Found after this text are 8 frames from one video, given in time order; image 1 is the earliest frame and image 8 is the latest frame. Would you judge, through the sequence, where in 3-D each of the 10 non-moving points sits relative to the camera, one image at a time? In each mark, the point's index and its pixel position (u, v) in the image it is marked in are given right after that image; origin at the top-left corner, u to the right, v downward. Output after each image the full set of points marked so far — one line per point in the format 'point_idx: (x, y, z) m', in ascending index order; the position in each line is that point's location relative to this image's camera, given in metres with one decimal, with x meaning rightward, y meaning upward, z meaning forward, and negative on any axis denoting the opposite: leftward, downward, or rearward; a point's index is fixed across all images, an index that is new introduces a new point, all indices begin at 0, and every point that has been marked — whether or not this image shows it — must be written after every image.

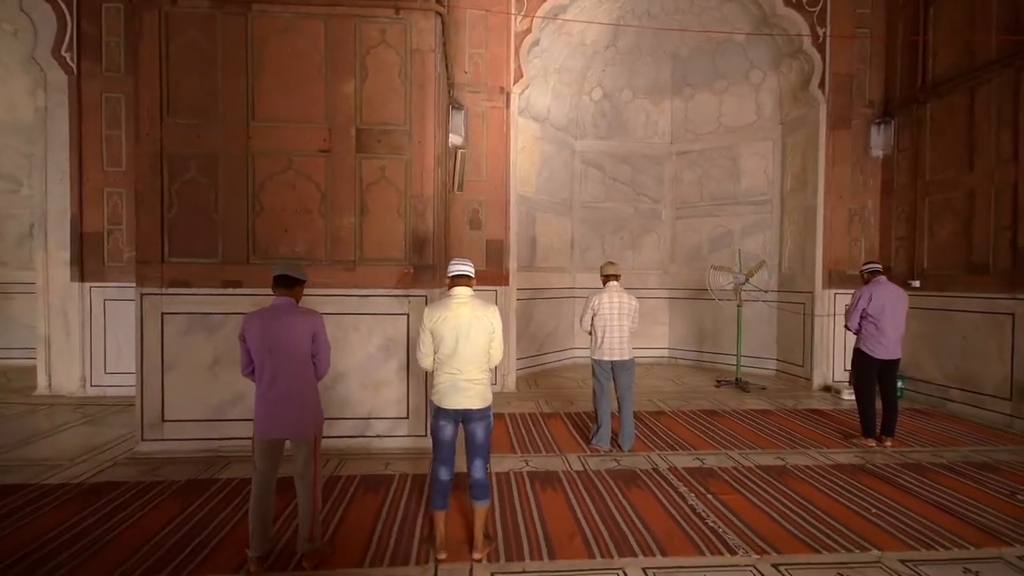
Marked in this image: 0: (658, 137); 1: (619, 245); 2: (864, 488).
0: (+2.4, +2.5, +7.9) m
1: (+1.7, +0.7, +8.0) m
2: (+2.5, -1.4, +3.4) m
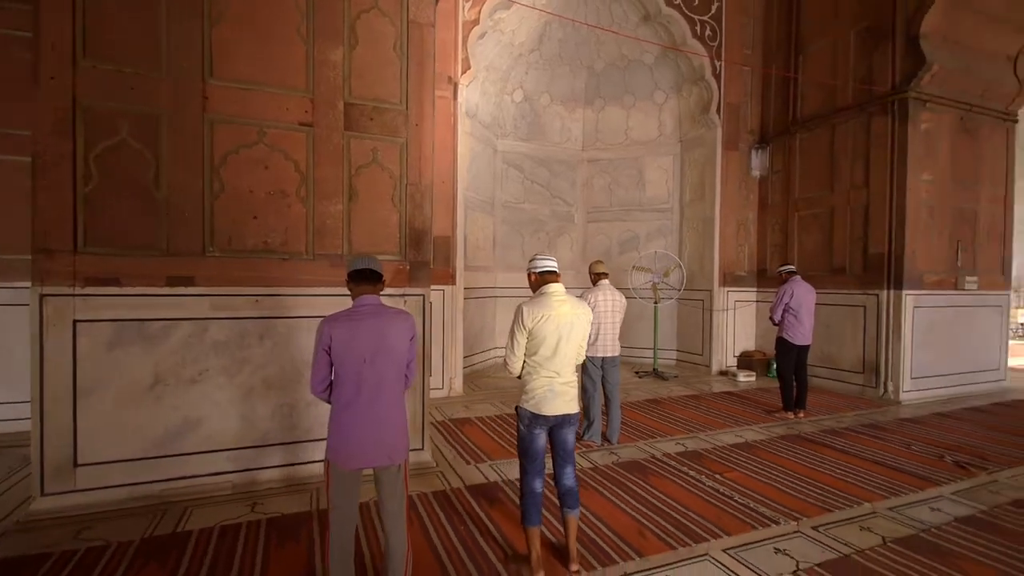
0: (+1.0, +2.5, +8.3) m
1: (+0.4, +0.7, +8.2) m
2: (+2.5, -1.4, +4.0) m
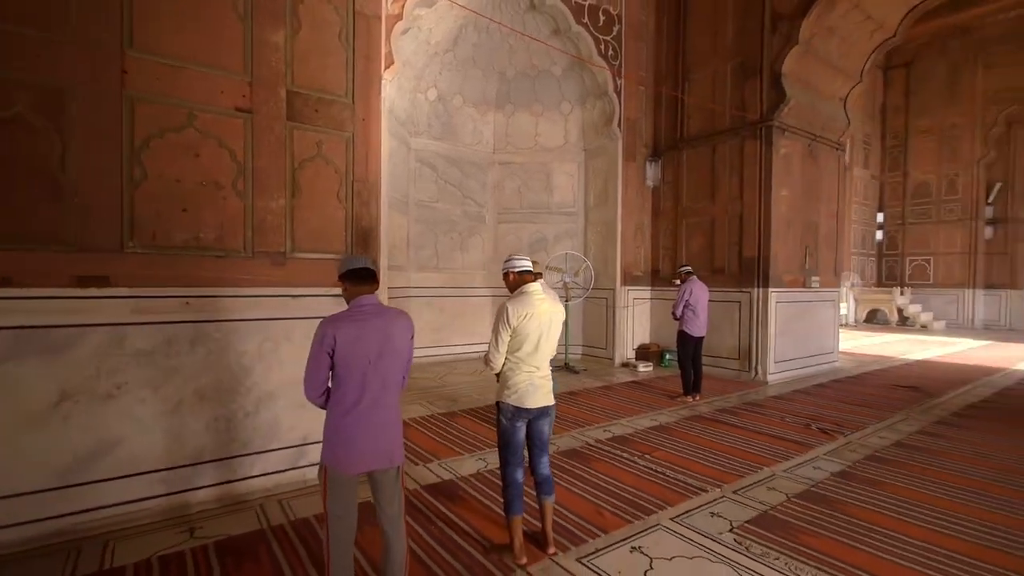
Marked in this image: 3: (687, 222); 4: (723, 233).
0: (-0.5, +2.5, +8.5) m
1: (-1.0, +0.7, +8.2) m
2: (+2.0, -1.4, +4.6) m
3: (+2.8, +1.1, +7.8) m
4: (+3.2, +0.8, +7.3) m
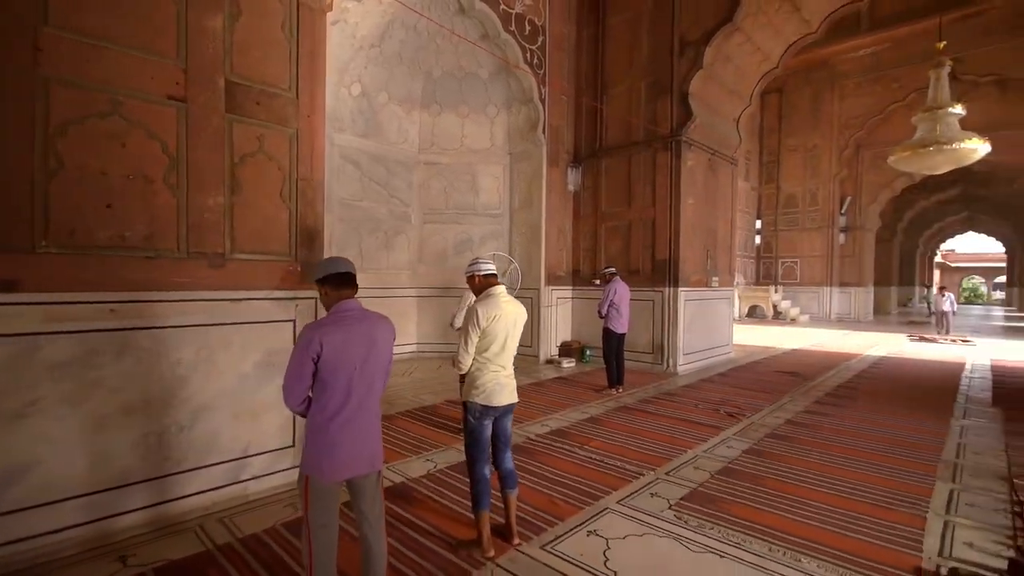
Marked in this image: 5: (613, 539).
0: (-1.8, +2.5, +8.3) m
1: (-2.3, +0.7, +8.0) m
2: (+1.4, -1.4, +5.0) m
3: (+1.6, +1.1, +8.3) m
4: (+2.1, +0.8, +7.9) m
5: (+0.6, -1.4, +2.7) m
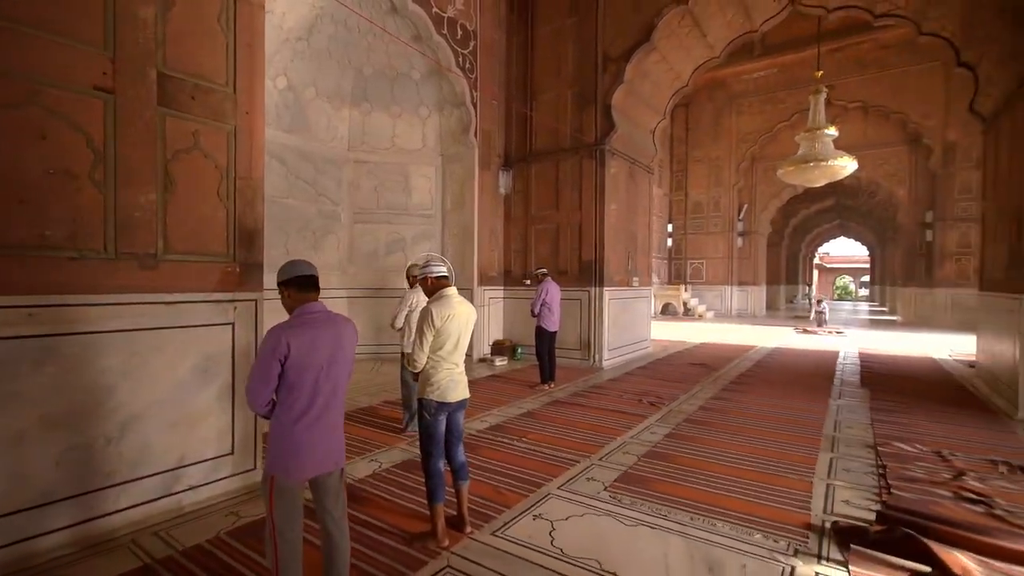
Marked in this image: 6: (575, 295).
0: (-3.0, +2.5, +8.1) m
1: (-3.4, +0.7, +7.7) m
2: (+0.7, -1.4, +5.3) m
3: (+0.4, +1.1, +8.6) m
4: (+0.9, +0.8, +8.3) m
5: (+0.3, -1.4, +2.9) m
6: (+1.1, -0.1, +8.2) m
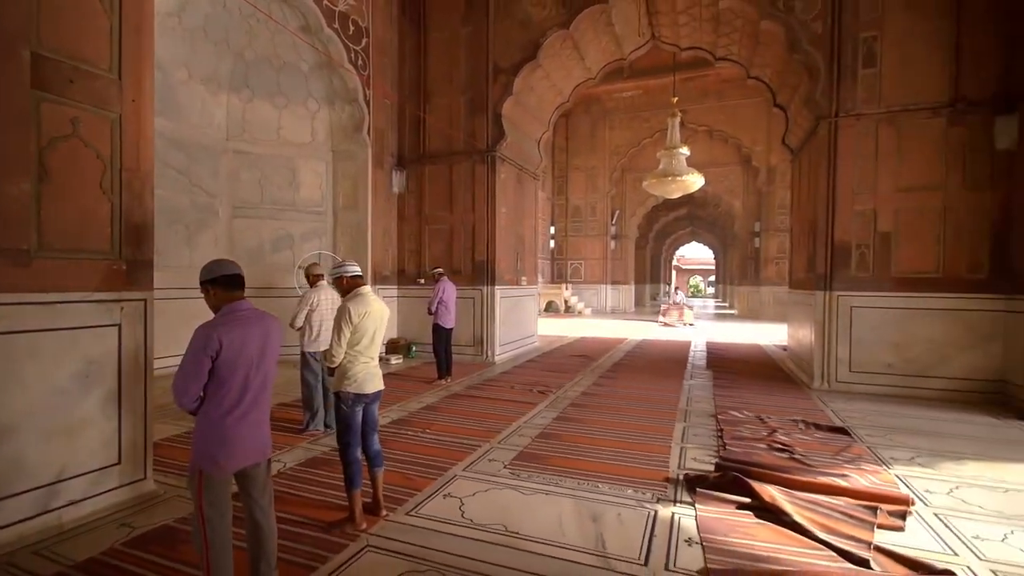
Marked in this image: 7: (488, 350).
0: (-4.7, +2.5, +7.5) m
1: (-5.0, +0.7, +7.0) m
2: (-0.5, -1.3, +5.7) m
3: (-1.5, +1.1, +8.8) m
4: (-0.9, +0.9, +8.6) m
5: (-0.3, -1.4, +3.2) m
6: (-0.8, -0.1, +8.5) m
7: (-0.4, -1.1, +8.5) m
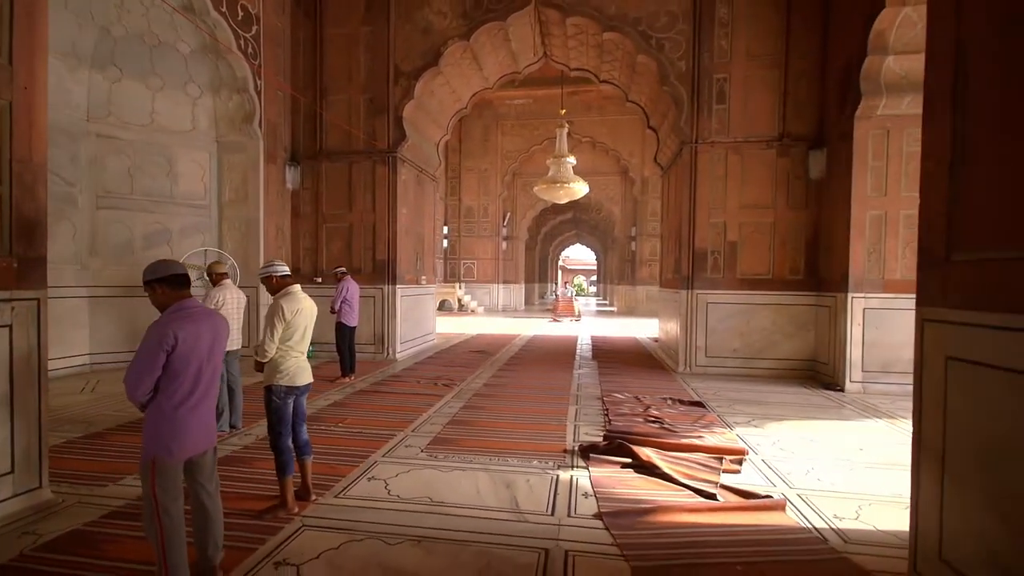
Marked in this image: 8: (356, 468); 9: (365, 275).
0: (-6.1, +2.5, +6.7) m
1: (-6.3, +0.7, +6.1) m
2: (-1.6, -1.3, +5.9) m
3: (-3.3, +1.1, +8.6) m
4: (-2.7, +0.9, +8.6) m
5: (-0.9, -1.4, +3.5) m
6: (-2.5, -0.1, +8.6) m
7: (-2.2, -1.1, +8.6) m
8: (-1.2, -1.4, +3.7) m
9: (-2.6, +0.2, +8.6) m
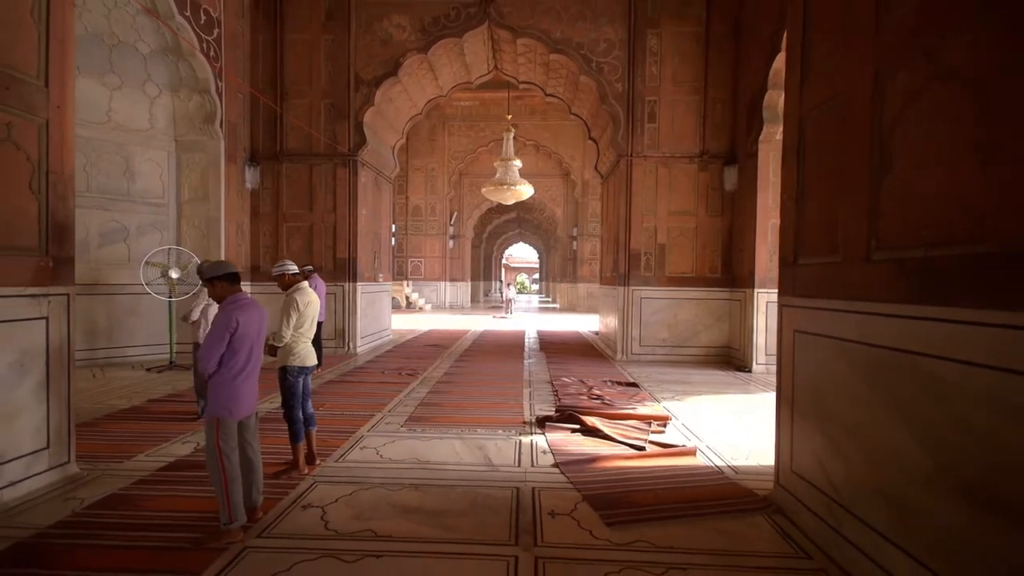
0: (-6.7, +2.5, +6.6) m
1: (-6.8, +0.7, +6.1) m
2: (-2.1, -1.3, +6.4) m
3: (-4.2, +1.2, +8.9) m
4: (-3.5, +0.9, +8.9) m
5: (-1.1, -1.3, +4.1) m
6: (-3.4, 0.0, +8.9) m
7: (-3.0, -1.0, +9.0) m
8: (-1.5, -1.3, +4.2) m
9: (-3.4, +0.3, +9.0) m
